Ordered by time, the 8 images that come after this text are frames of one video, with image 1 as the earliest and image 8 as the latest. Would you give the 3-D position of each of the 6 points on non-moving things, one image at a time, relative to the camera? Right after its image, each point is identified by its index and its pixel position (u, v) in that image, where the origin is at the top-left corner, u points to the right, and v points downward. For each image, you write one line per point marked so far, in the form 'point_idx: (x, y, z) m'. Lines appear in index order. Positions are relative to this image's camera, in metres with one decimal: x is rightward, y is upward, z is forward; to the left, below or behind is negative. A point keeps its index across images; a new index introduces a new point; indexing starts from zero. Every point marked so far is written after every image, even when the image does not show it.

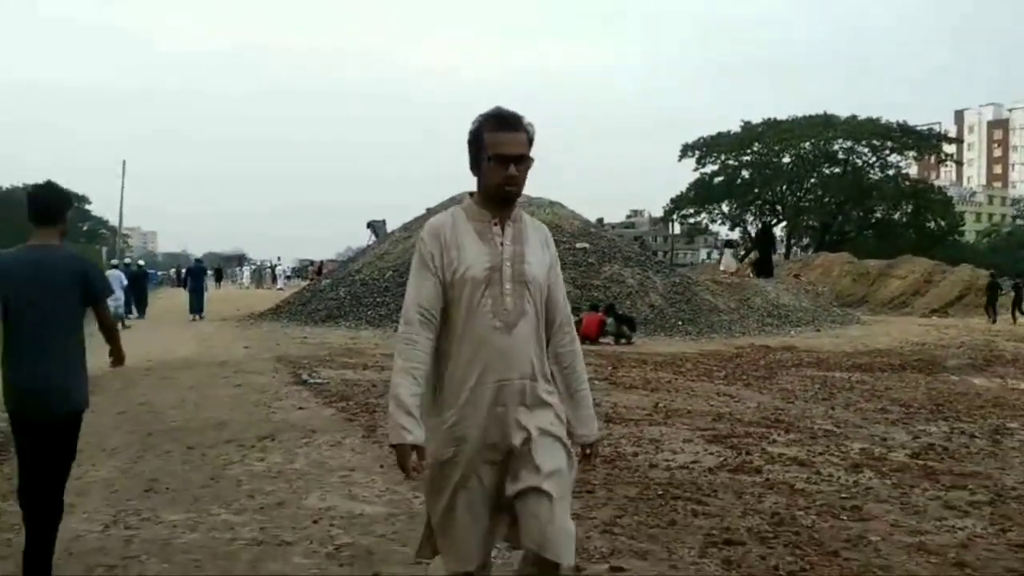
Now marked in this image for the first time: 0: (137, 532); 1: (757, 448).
0: (-2.4, -1.6, +5.8) m
1: (+2.2, -1.5, +8.0) m
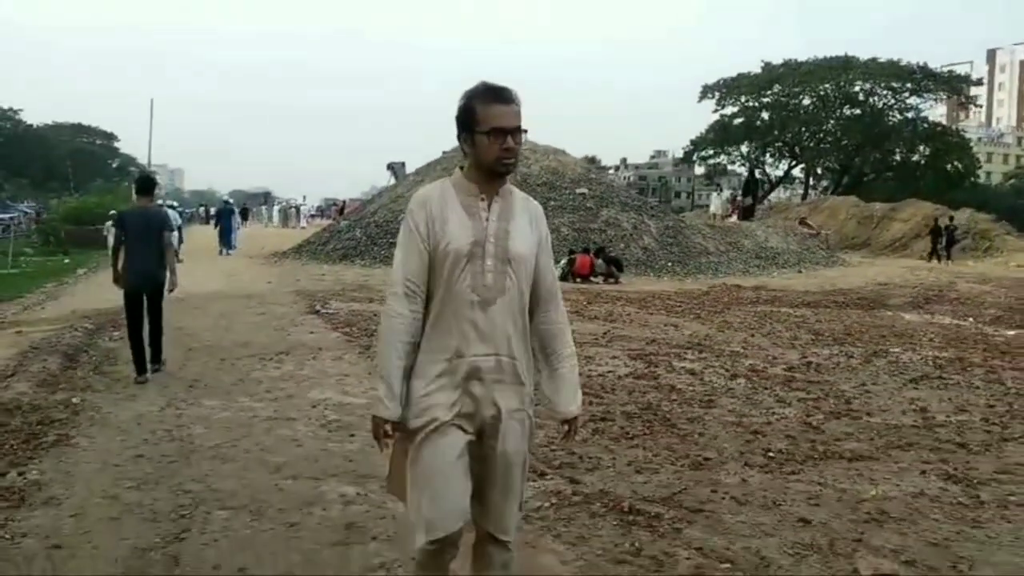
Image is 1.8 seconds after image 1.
0: (-2.9, -1.1, +8.0) m
1: (+1.8, -0.9, +10.1) m
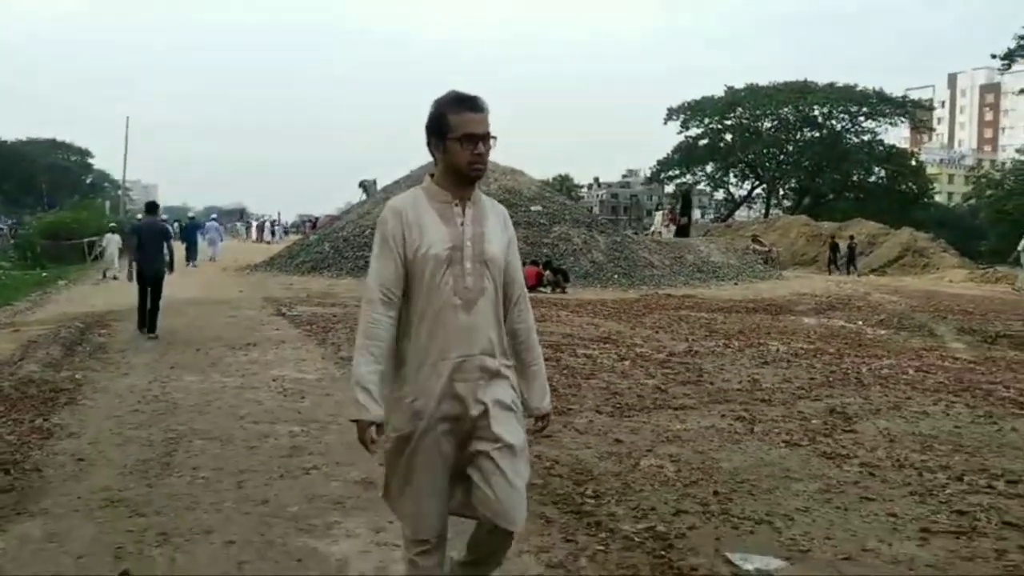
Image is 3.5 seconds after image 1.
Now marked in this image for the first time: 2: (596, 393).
0: (-3.8, -1.1, +10.0) m
1: (+0.9, -0.9, +12.2) m
2: (+0.9, -1.1, +9.1) m
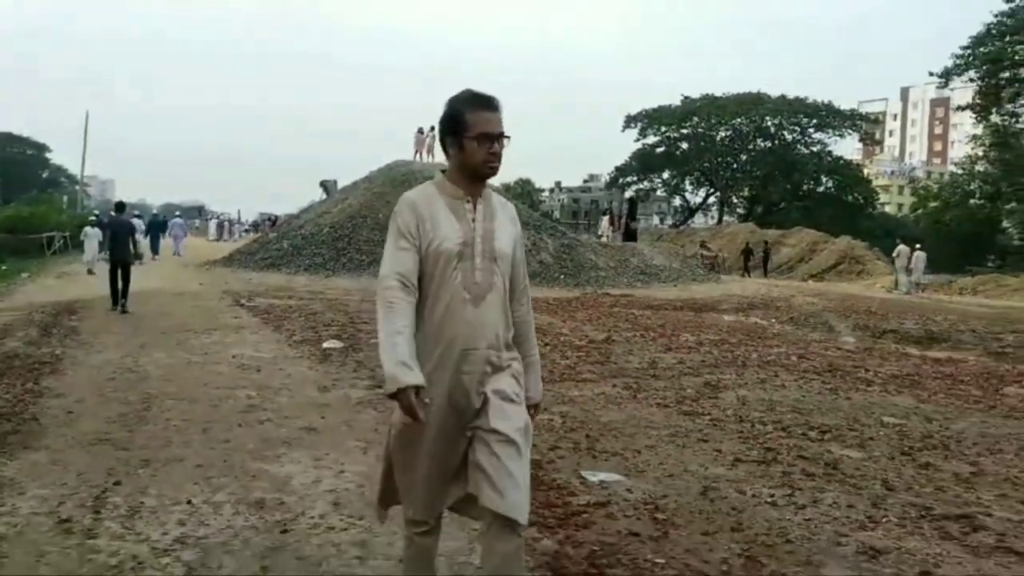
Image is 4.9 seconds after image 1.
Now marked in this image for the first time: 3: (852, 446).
0: (-4.6, -0.9, +11.2) m
1: (-0.1, -0.8, +13.6) m
2: (0.0, -1.0, +10.6) m
3: (+2.6, -1.2, +7.0) m
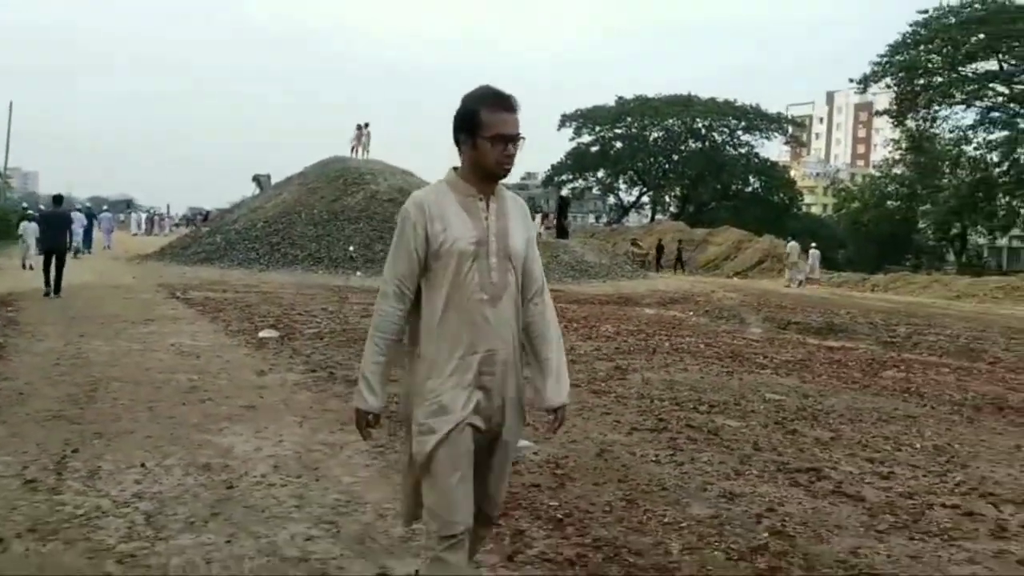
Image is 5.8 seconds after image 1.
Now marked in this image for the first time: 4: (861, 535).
0: (-5.6, -0.8, +11.7) m
1: (-1.2, -0.7, +14.4) m
2: (-0.9, -0.9, +11.4) m
3: (+2.0, -1.1, +8.0) m
4: (+1.9, -1.4, +5.0) m
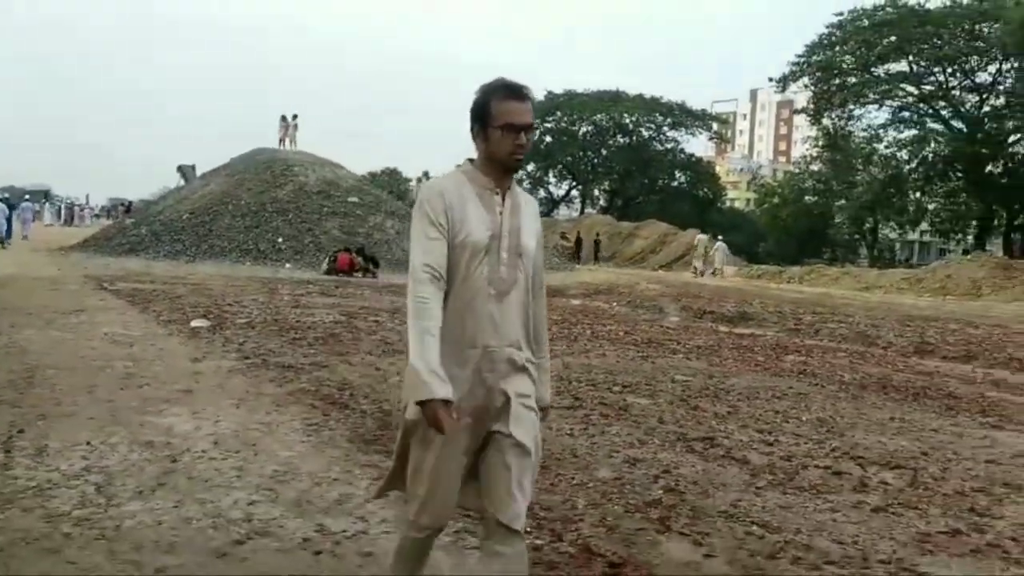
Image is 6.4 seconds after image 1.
0: (-6.6, -0.6, +11.8) m
1: (-2.4, -0.5, +14.9) m
2: (-1.8, -0.8, +11.9) m
3: (+1.3, -1.0, +8.7) m
4: (+1.5, -1.3, +5.7) m
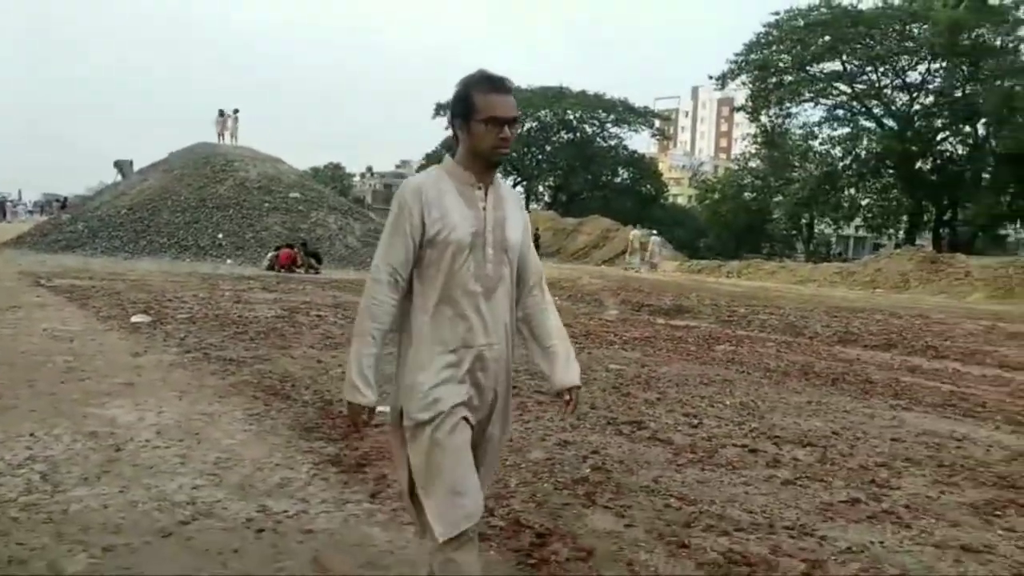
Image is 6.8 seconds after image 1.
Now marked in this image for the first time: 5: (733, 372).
0: (-7.3, -0.6, +11.7) m
1: (-3.4, -0.4, +15.0) m
2: (-2.6, -0.7, +12.0) m
3: (+0.7, -1.0, +9.1) m
4: (+1.0, -1.2, +6.1) m
5: (+2.6, -1.0, +10.4) m
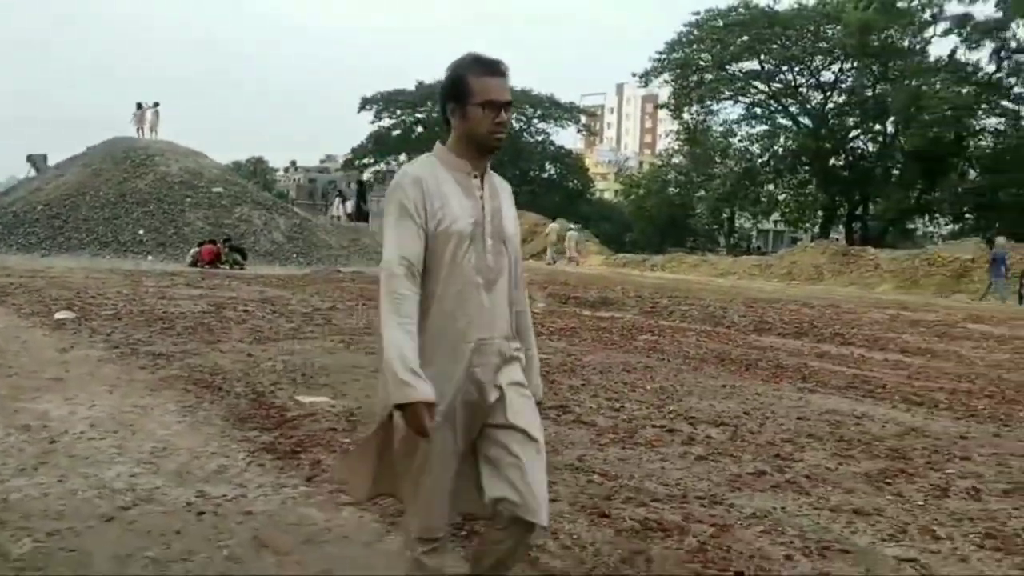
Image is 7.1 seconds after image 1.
0: (-8.3, -0.6, +11.4) m
1: (-4.6, -0.4, +15.0) m
2: (-3.6, -0.6, +12.1) m
3: (-0.1, -0.9, +9.4) m
4: (+0.5, -1.1, +6.5) m
5: (+1.7, -0.9, +10.9) m
